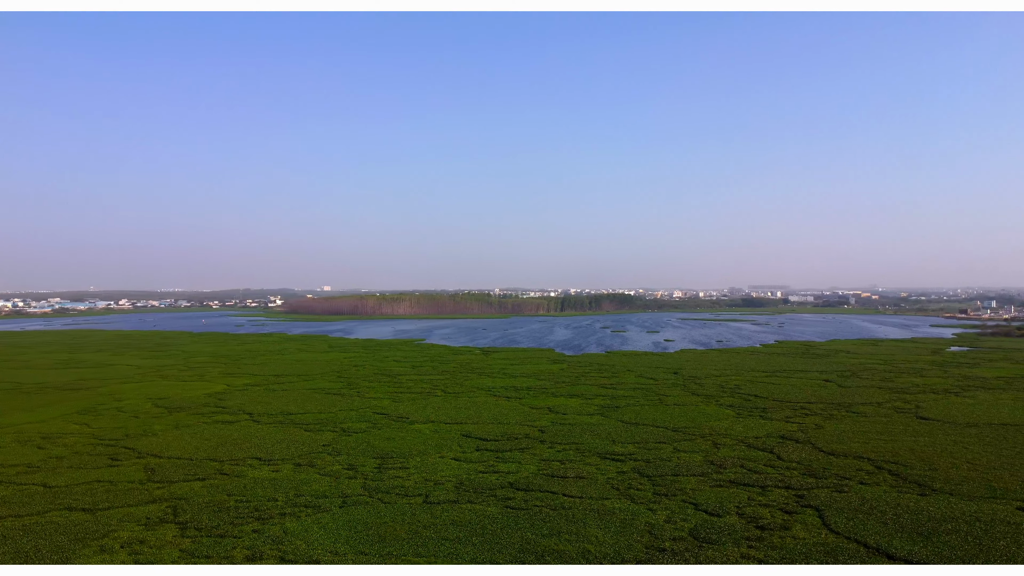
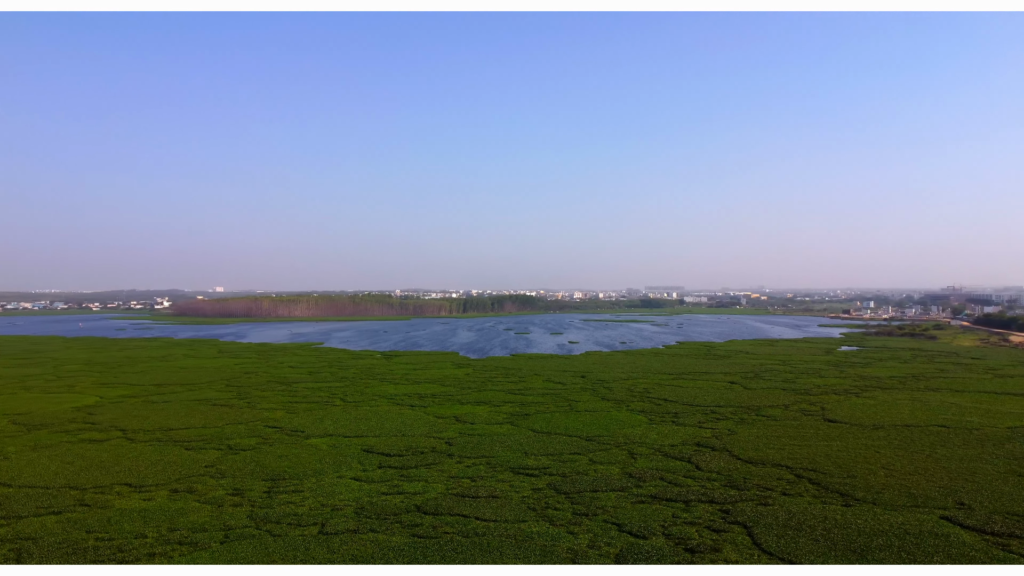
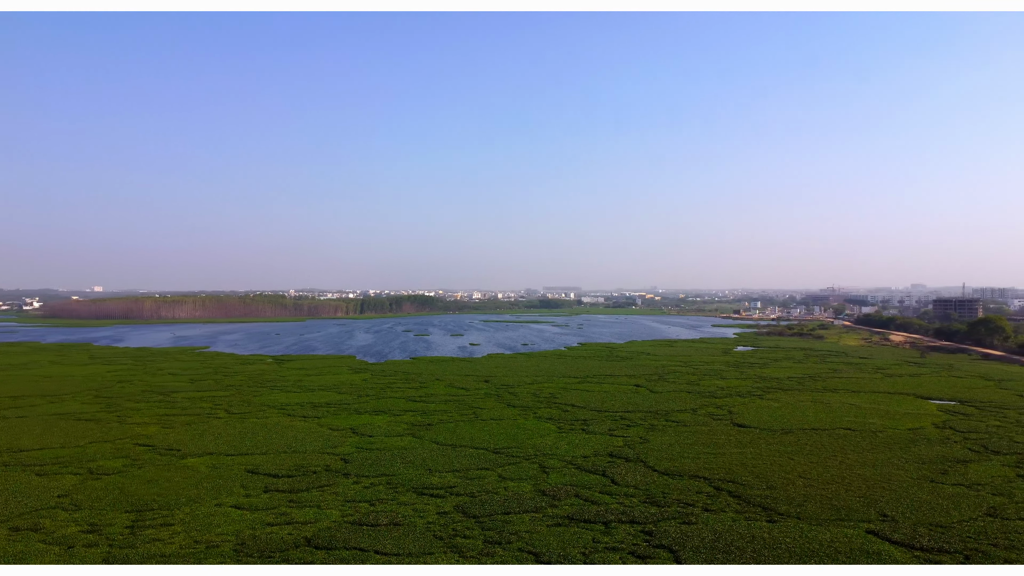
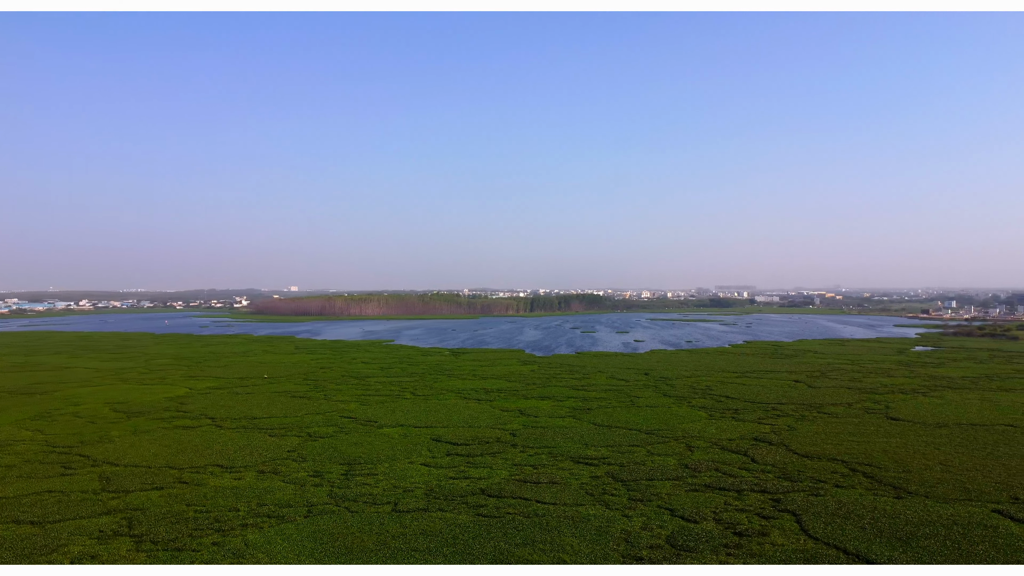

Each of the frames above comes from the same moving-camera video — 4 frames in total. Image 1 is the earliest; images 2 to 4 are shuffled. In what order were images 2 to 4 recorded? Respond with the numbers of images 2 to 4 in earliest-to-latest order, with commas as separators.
4, 2, 3
